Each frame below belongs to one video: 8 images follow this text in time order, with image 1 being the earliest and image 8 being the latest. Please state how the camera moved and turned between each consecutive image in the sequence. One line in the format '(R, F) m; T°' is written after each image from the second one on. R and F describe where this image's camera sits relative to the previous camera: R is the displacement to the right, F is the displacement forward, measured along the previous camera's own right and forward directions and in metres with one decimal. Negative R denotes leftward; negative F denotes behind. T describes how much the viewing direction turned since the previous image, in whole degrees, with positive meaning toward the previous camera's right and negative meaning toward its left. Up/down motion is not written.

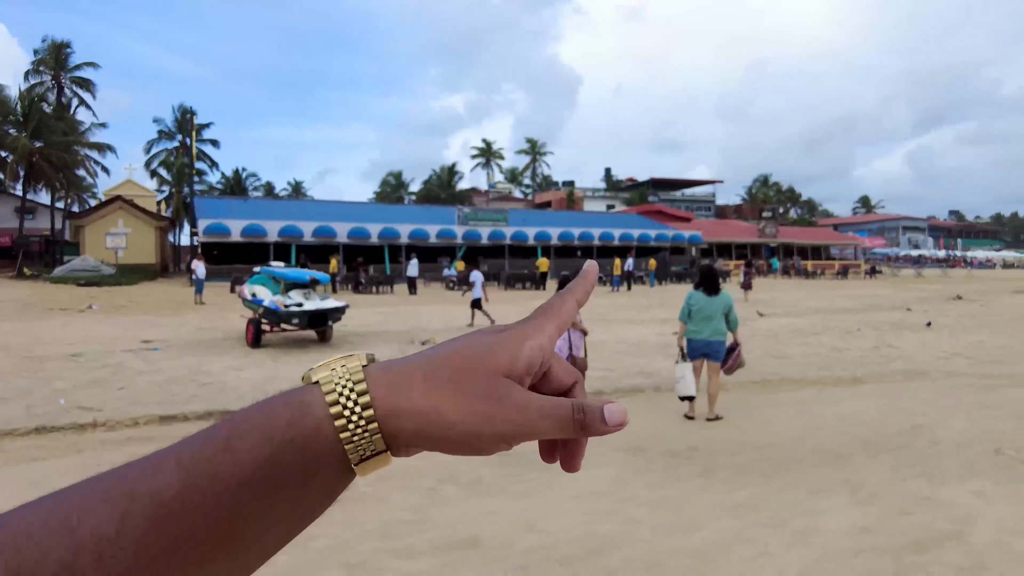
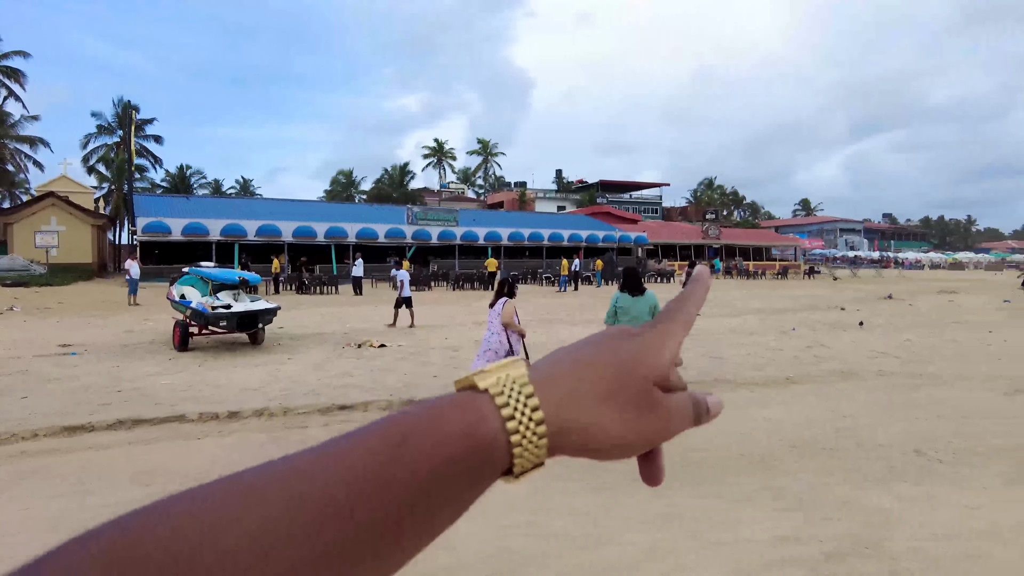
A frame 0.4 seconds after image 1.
(+0.2, +0.2) m; +4°
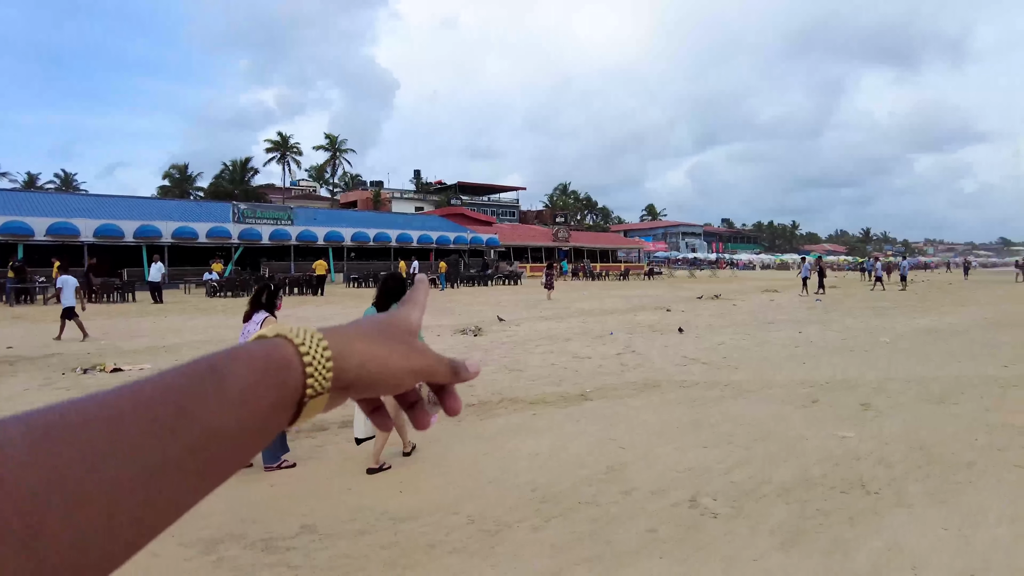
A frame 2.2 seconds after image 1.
(+1.3, +1.3) m; +12°
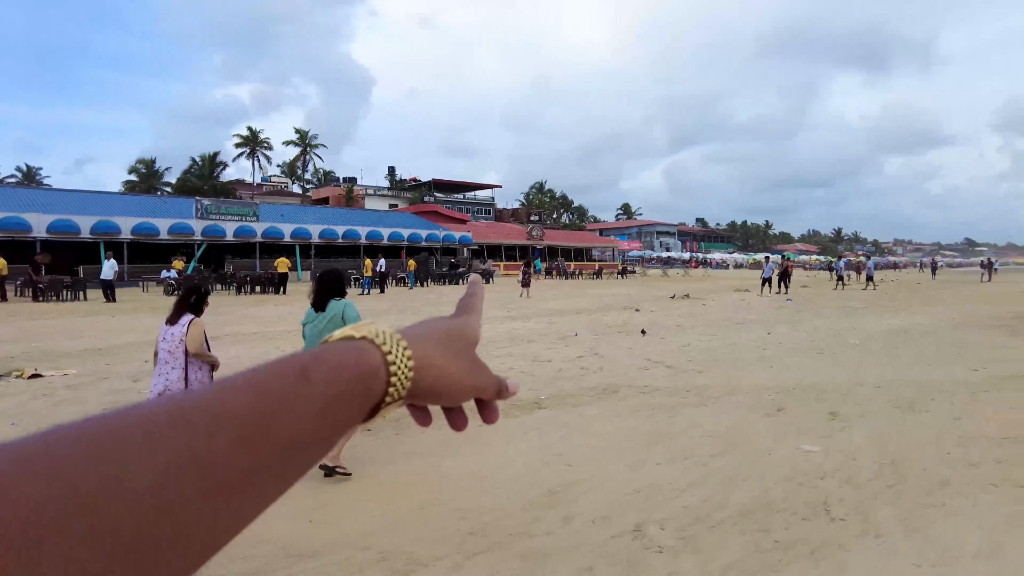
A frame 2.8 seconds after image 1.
(+0.3, +0.5) m; +2°
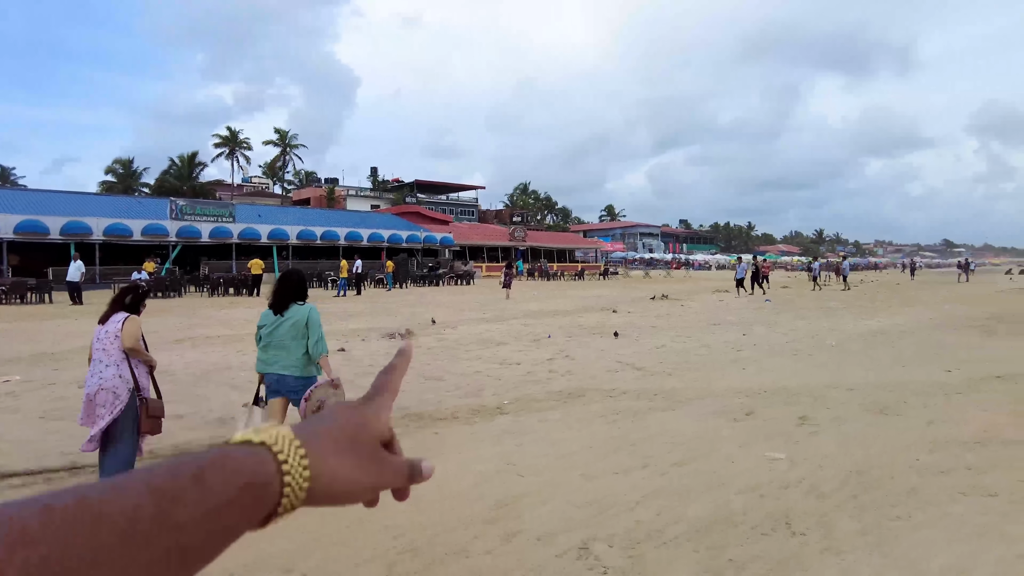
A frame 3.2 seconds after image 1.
(+0.2, +0.3) m; +1°
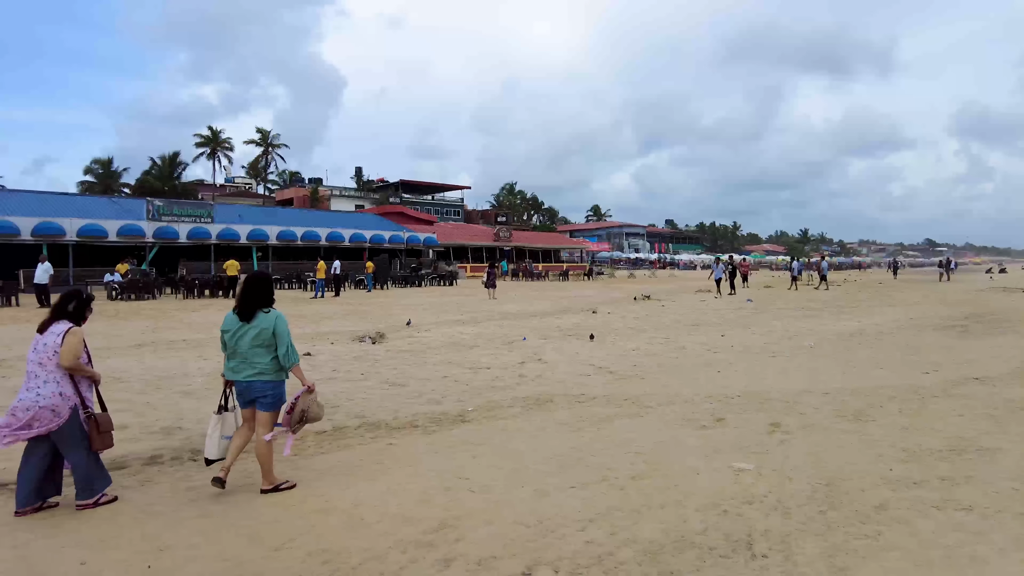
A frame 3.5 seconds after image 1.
(+0.2, +0.3) m; +1°
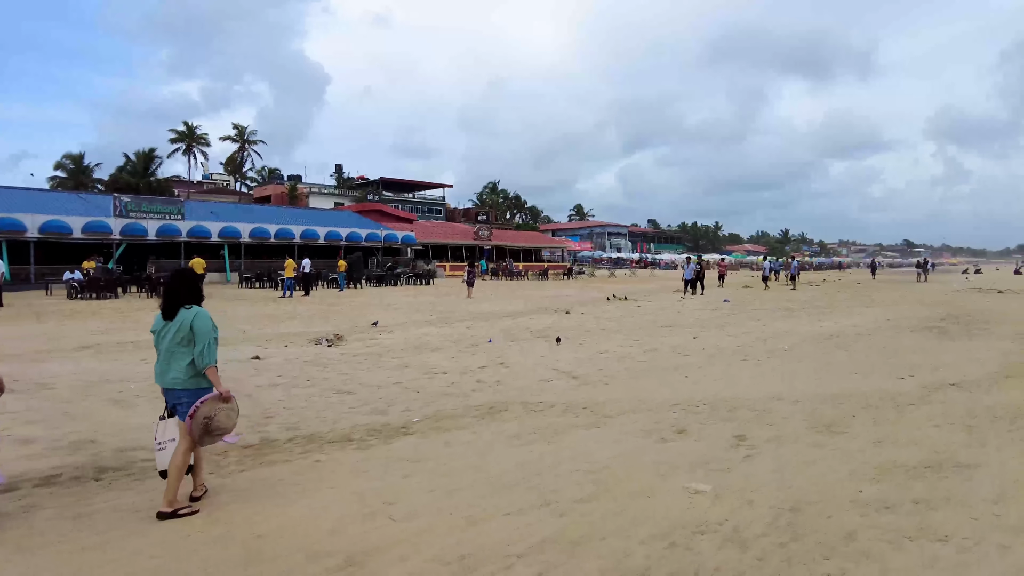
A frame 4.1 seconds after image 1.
(+0.3, +0.5) m; +1°
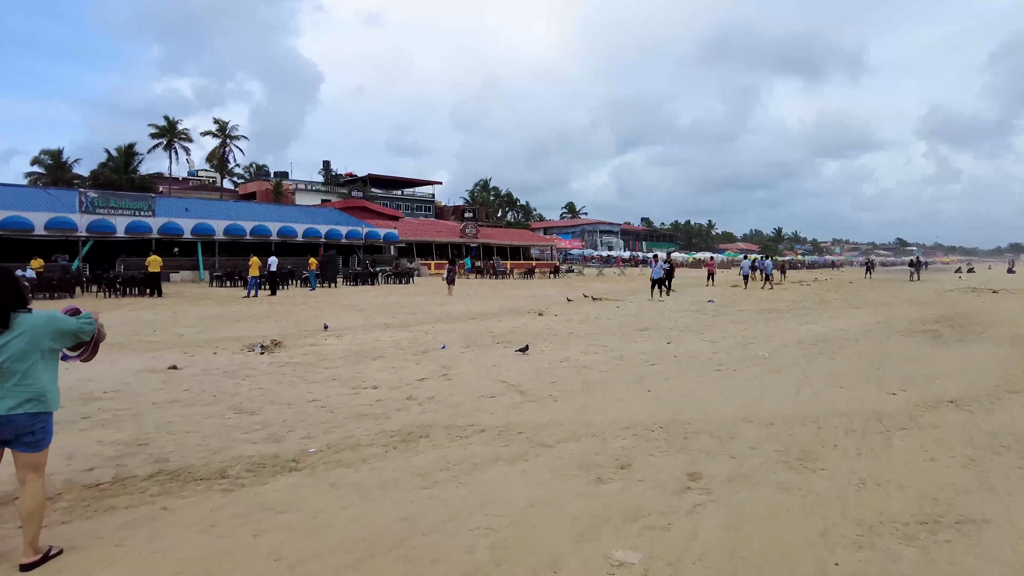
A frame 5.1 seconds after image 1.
(+0.6, +1.0) m; 0°
